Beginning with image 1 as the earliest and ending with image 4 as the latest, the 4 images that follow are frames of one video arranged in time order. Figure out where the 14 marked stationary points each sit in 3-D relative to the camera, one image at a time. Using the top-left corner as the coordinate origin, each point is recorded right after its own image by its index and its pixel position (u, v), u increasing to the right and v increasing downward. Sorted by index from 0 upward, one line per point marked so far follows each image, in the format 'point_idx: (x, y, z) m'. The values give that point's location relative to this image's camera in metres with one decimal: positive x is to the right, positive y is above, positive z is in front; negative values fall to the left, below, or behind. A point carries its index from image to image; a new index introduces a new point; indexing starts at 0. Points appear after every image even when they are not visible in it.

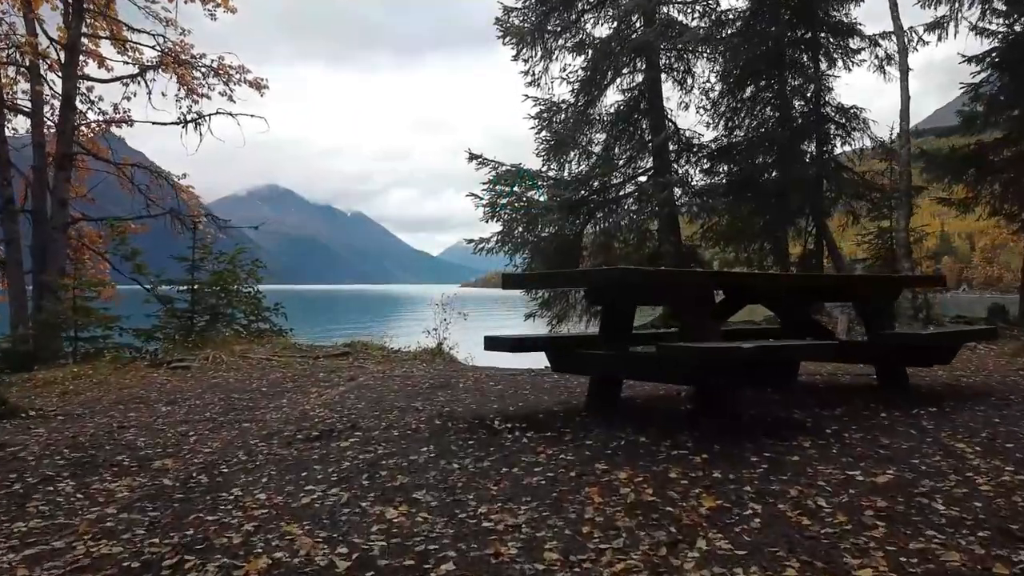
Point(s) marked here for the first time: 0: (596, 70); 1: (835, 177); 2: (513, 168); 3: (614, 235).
0: (+1.6, +4.2, +12.1) m
1: (+6.3, +2.2, +12.3) m
2: (0.0, +2.4, +12.6) m
3: (+1.9, +1.0, +12.0) m
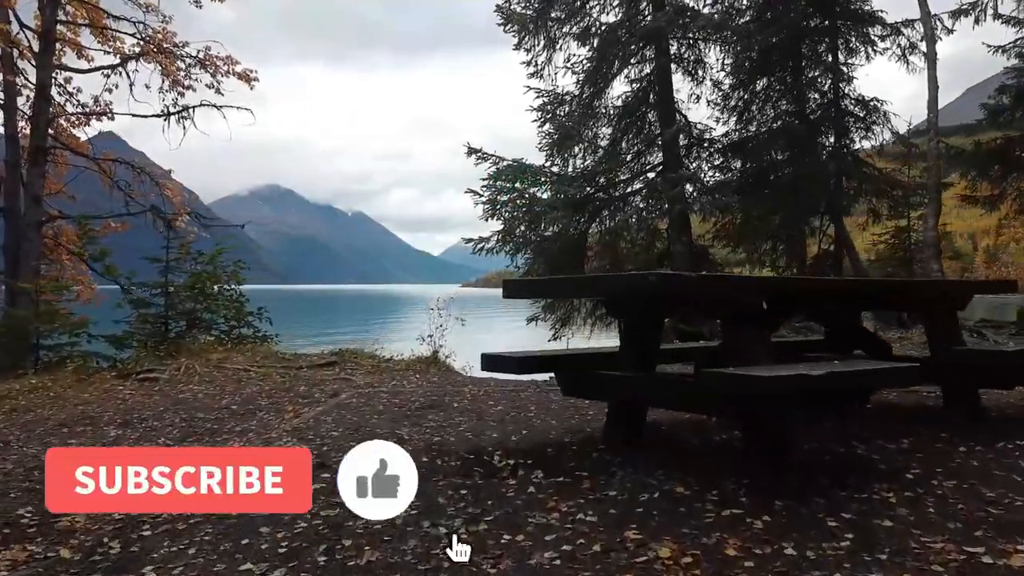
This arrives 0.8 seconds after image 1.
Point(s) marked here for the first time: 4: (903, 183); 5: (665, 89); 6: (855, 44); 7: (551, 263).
0: (+1.6, +4.2, +11.5) m
1: (+6.3, +2.1, +11.7) m
2: (0.0, +2.4, +11.9) m
3: (+1.9, +1.0, +11.3) m
4: (+7.5, +2.0, +12.1) m
5: (+2.8, +3.6, +11.4) m
6: (+6.6, +4.7, +12.0) m
7: (+0.7, +0.4, +11.6) m
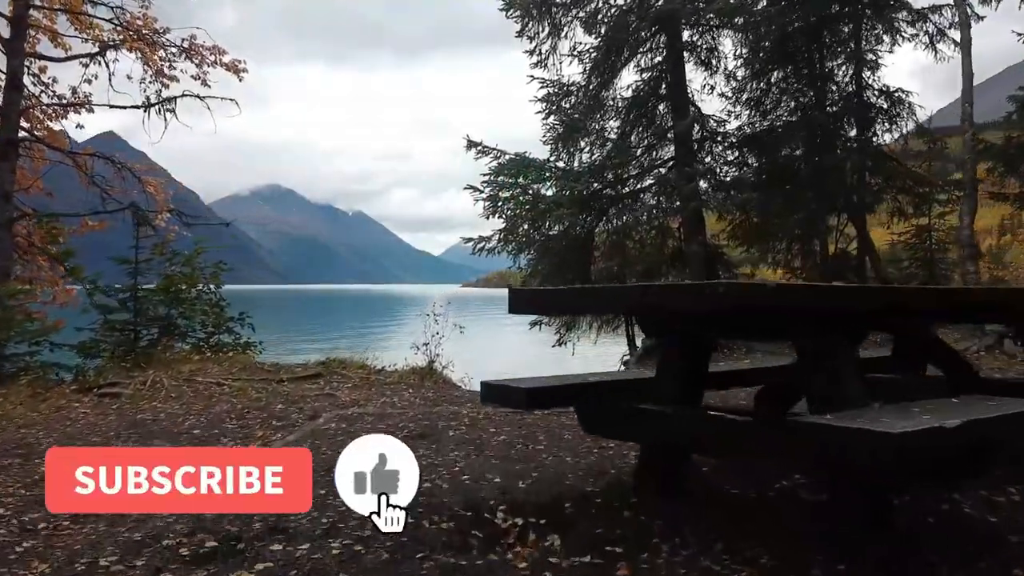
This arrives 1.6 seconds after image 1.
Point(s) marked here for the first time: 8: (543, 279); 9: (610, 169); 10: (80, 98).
0: (+1.7, +4.1, +10.8) m
1: (+6.3, +2.1, +11.0) m
2: (+0.1, +2.3, +11.3) m
3: (+2.0, +0.9, +10.6) m
4: (+7.6, +1.9, +11.4) m
5: (+2.8, +3.5, +10.7) m
6: (+6.6, +4.6, +11.3) m
7: (+0.8, +0.4, +10.9) m
8: (+0.6, +0.2, +11.2) m
9: (+1.7, +2.0, +10.8) m
10: (-8.0, +3.5, +11.7) m
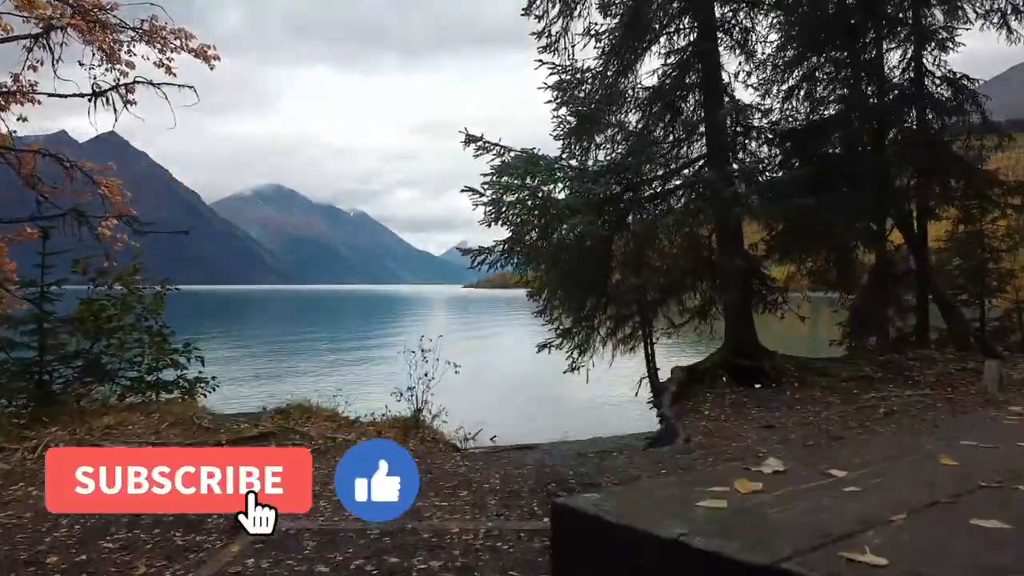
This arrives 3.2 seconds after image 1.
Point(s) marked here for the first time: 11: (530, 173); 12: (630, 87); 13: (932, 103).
0: (+1.8, +3.9, +9.3) m
1: (+6.4, +1.8, +9.5) m
2: (+0.2, +2.0, +9.8) m
3: (+2.1, +0.7, +9.1) m
4: (+7.7, +1.7, +9.9) m
5: (+2.9, +3.3, +9.3) m
6: (+6.7, +4.3, +9.8) m
7: (+0.9, +0.1, +9.4) m
8: (+0.6, -0.1, +9.7) m
9: (+1.7, +1.8, +9.3) m
10: (-7.9, +3.3, +10.2) m
11: (+0.3, +1.8, +9.7) m
12: (+1.8, +3.1, +9.7) m
13: (+6.5, +2.8, +9.7) m
